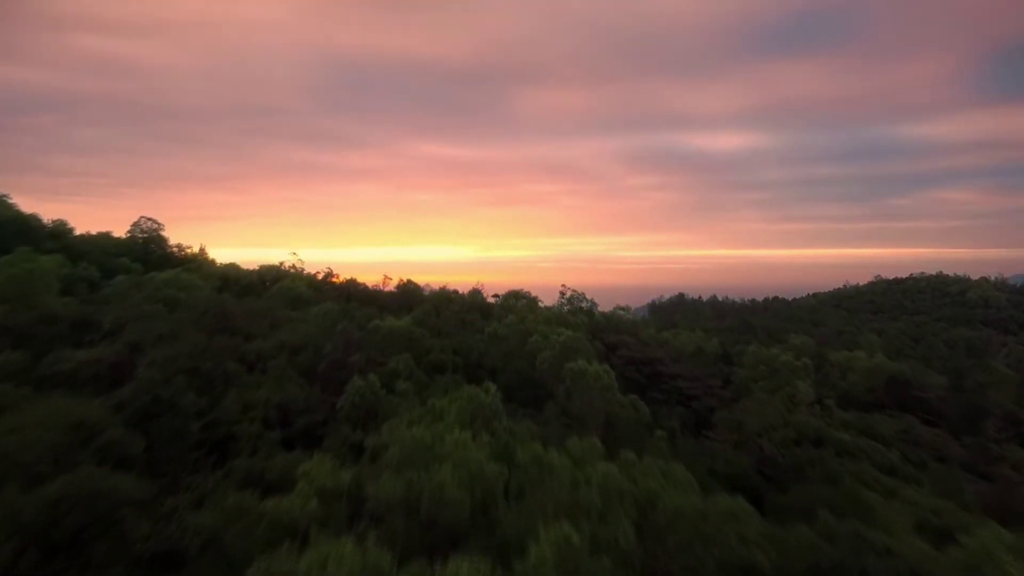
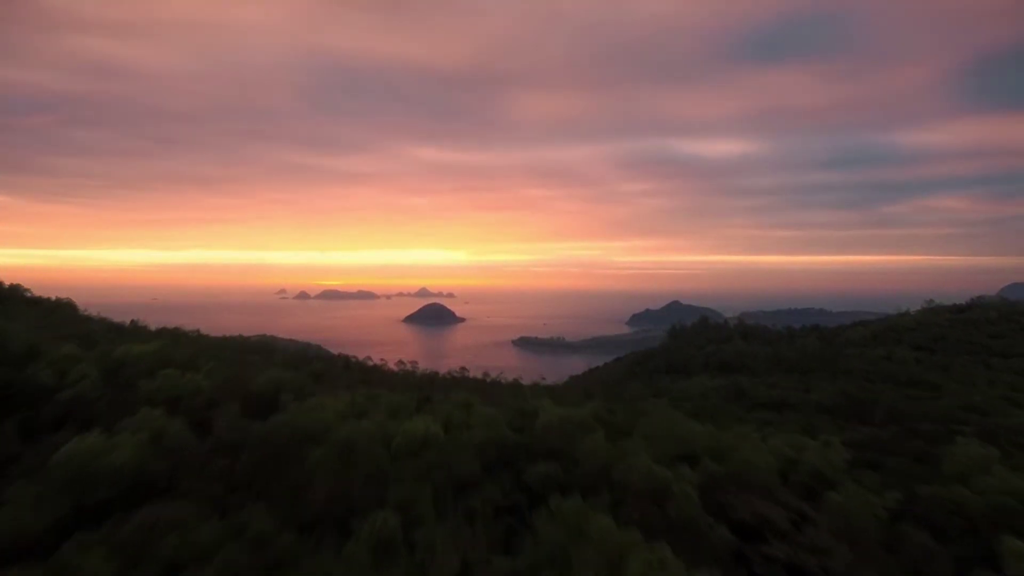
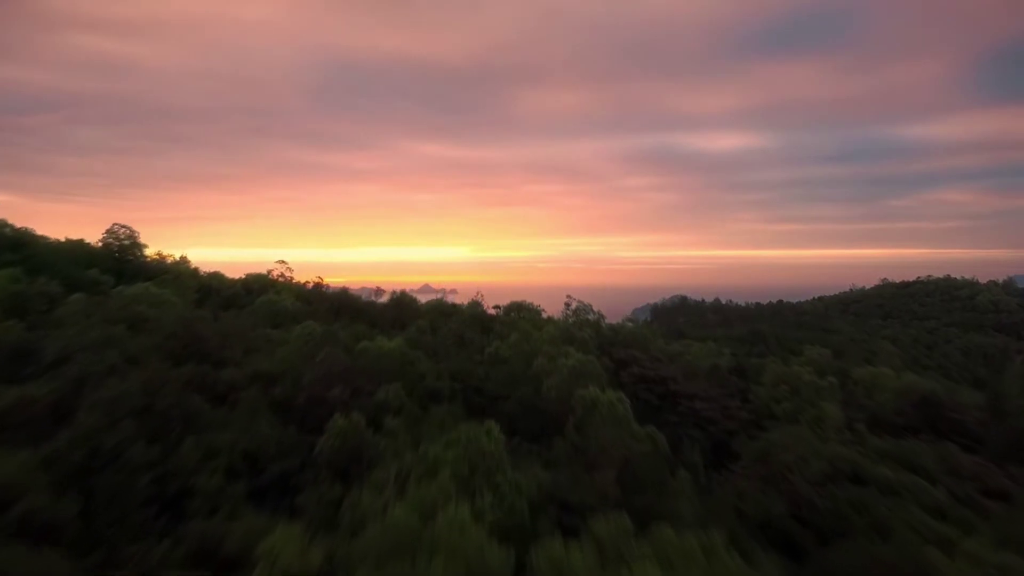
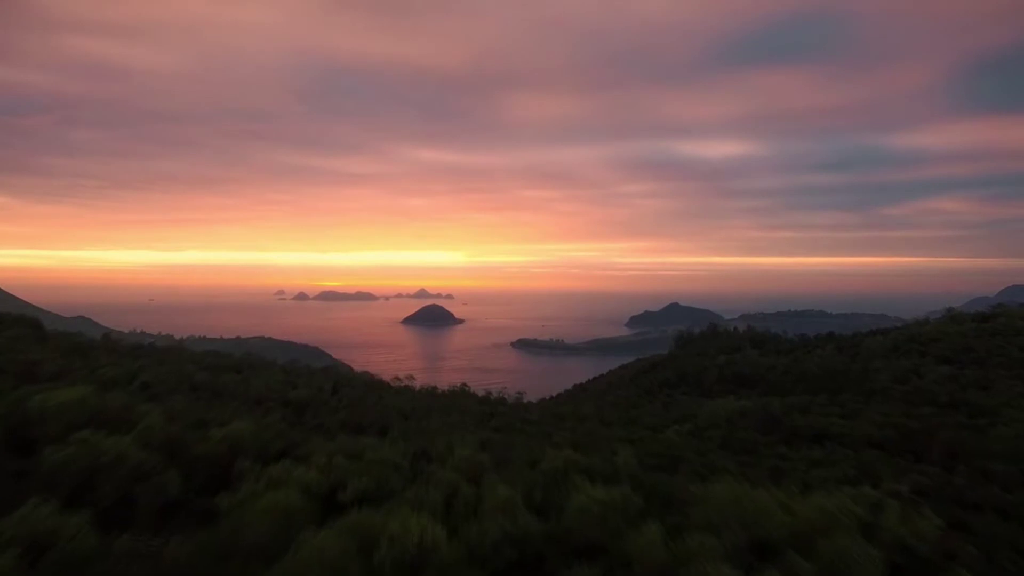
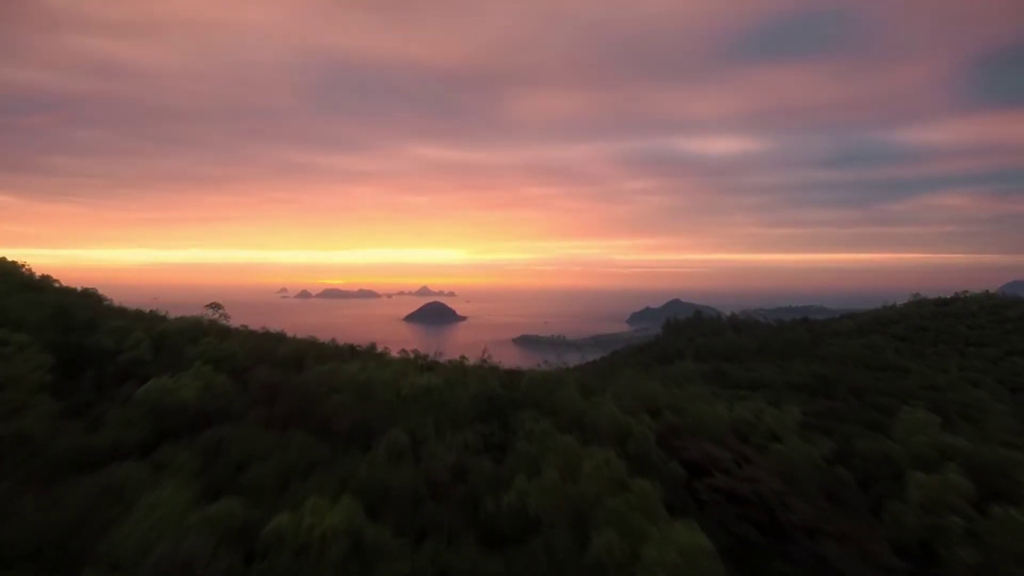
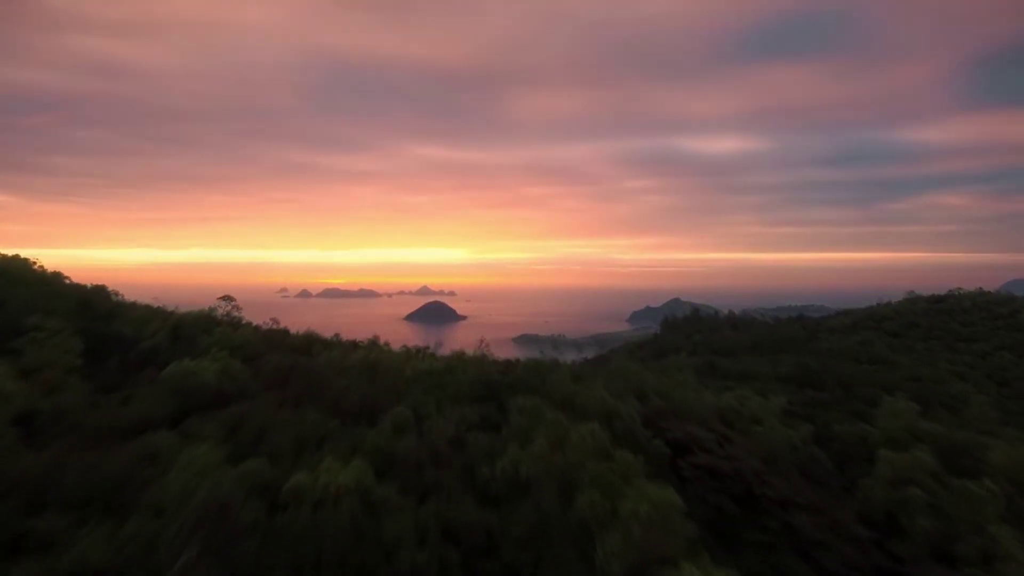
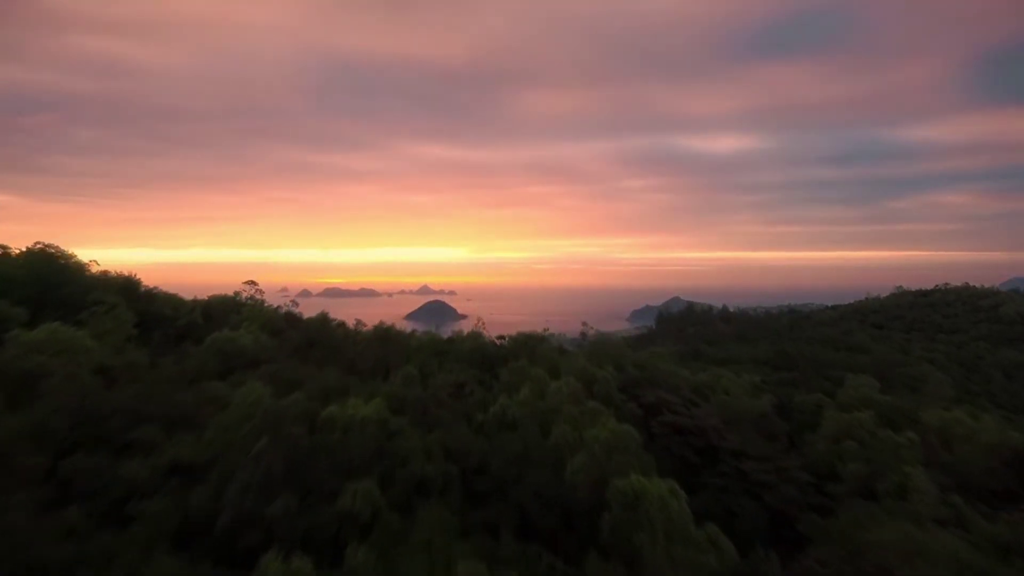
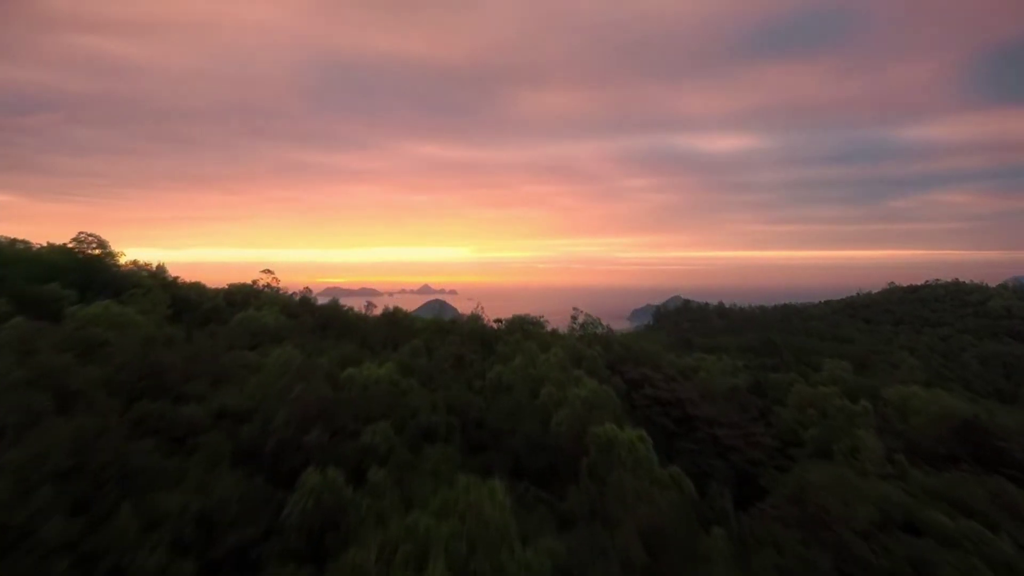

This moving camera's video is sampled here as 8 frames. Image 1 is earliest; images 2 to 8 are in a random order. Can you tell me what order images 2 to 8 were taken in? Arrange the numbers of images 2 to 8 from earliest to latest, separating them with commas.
3, 8, 7, 6, 5, 2, 4
